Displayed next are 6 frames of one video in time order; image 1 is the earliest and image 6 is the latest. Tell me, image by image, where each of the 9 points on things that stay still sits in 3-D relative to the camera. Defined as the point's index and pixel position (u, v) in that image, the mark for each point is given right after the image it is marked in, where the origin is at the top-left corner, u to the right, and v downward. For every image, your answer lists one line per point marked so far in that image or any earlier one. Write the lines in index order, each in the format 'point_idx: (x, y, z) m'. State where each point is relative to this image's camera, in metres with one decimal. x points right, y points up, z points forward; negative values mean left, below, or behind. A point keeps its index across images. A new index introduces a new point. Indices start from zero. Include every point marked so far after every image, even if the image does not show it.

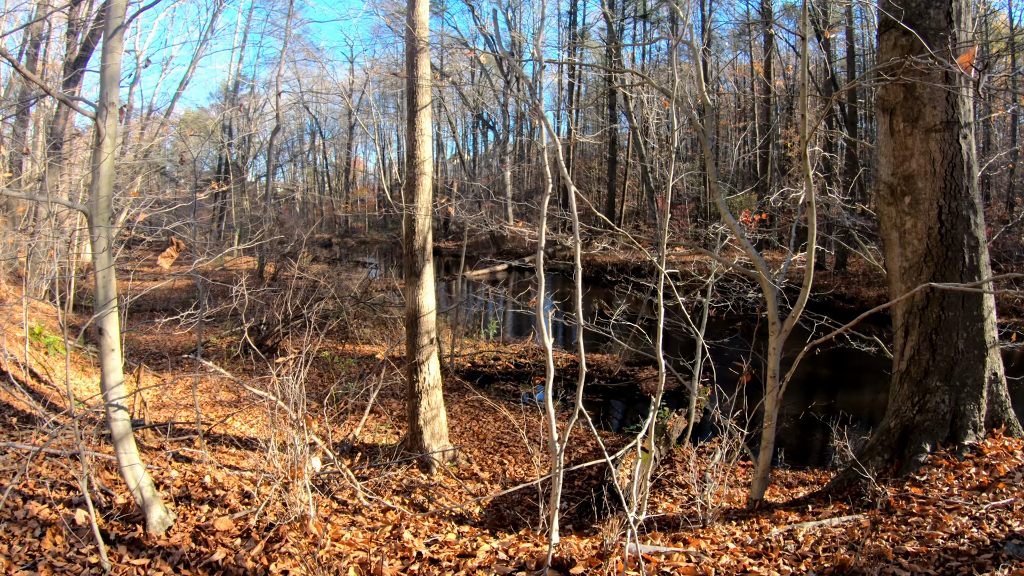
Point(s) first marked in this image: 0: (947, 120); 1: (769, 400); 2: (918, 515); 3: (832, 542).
0: (+3.8, +1.5, +5.1) m
1: (+2.0, -0.9, +4.6) m
2: (+3.2, -1.8, +4.6) m
3: (+2.4, -1.9, +4.4) m
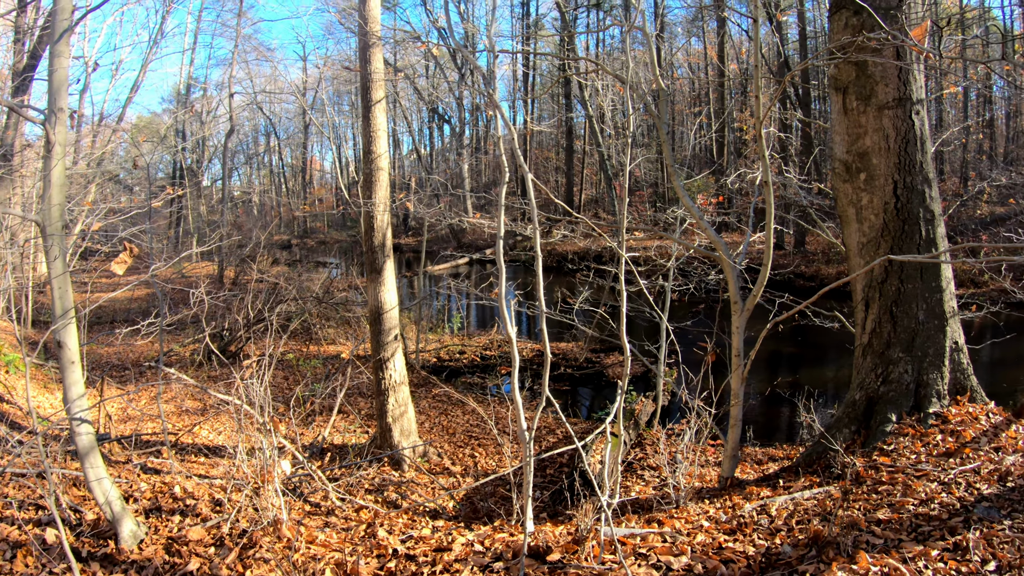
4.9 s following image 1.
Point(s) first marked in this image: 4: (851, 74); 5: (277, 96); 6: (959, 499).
0: (+3.4, +1.7, +5.2) m
1: (+1.7, -0.7, +4.7) m
2: (+3.0, -1.6, +4.7) m
3: (+2.2, -1.7, +4.4) m
4: (+3.1, +2.0, +5.3) m
5: (-5.5, +4.3, +13.0) m
6: (+3.4, -1.6, +4.4) m
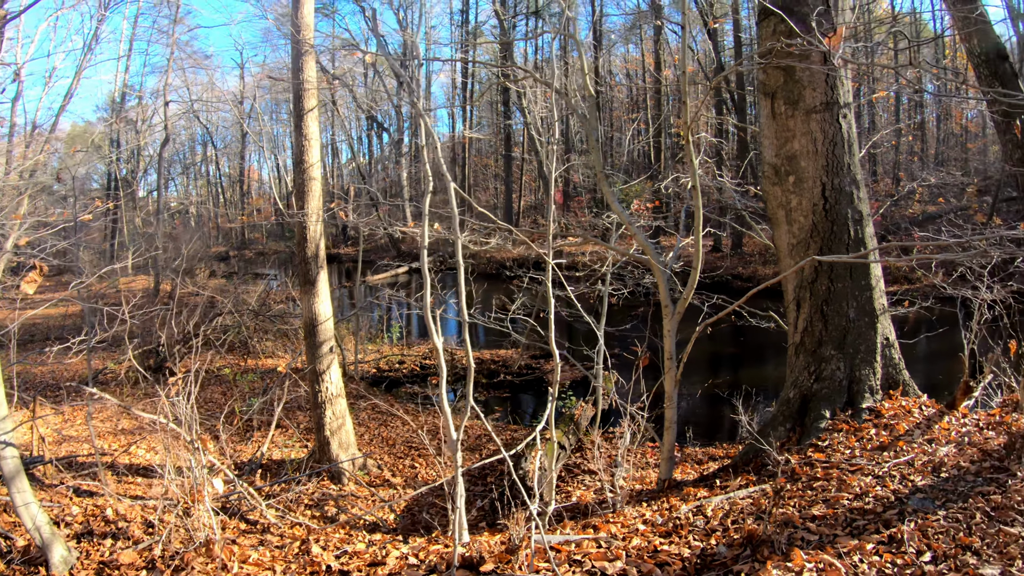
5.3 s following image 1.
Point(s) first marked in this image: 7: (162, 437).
0: (+2.8, +1.7, +5.4) m
1: (+1.2, -0.7, +4.7) m
2: (+2.5, -1.6, +4.8) m
3: (+1.7, -1.8, +4.5) m
4: (+2.5, +2.0, +5.4) m
5: (-6.4, +4.1, +12.8) m
6: (+2.9, -1.6, +4.5) m
7: (-2.6, -1.1, +4.3) m
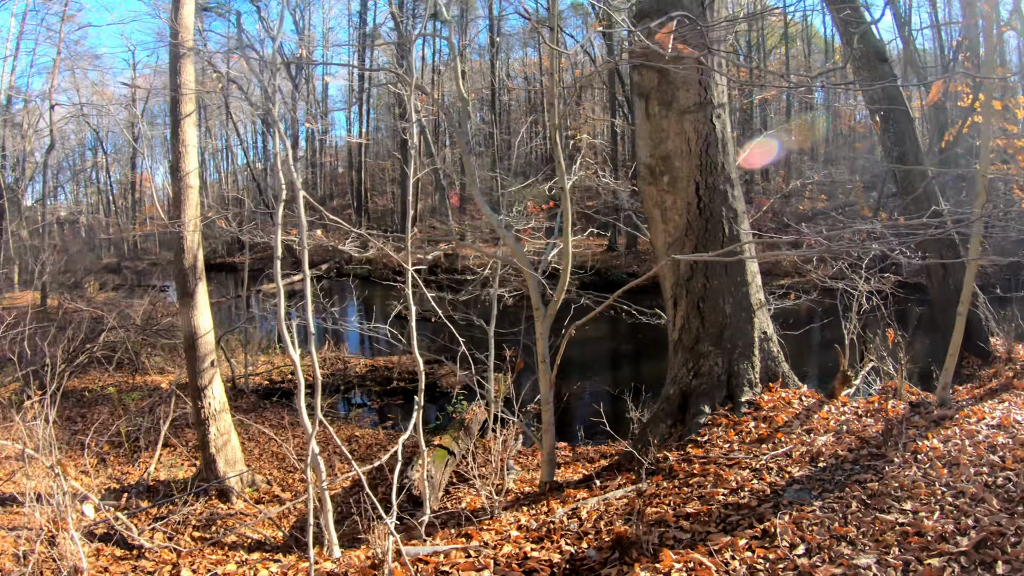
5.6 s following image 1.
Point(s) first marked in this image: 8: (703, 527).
0: (+1.8, +1.7, +5.4) m
1: (+0.3, -0.8, +4.7) m
2: (+1.6, -1.6, +4.8) m
3: (+0.8, -1.8, +4.5) m
4: (+1.4, +2.0, +5.4) m
5: (-7.8, +3.7, +12.7) m
6: (+2.0, -1.6, +4.6) m
7: (-3.6, -1.3, +4.2) m
8: (+1.4, -1.7, +4.2) m
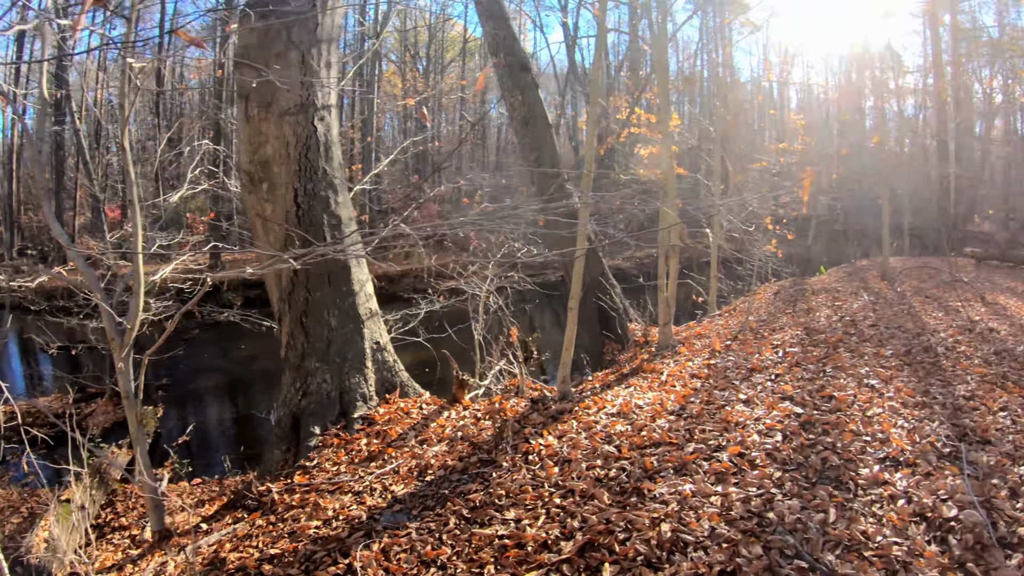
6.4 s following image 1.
0: (-1.9, +1.6, +5.0) m
1: (-3.0, -1.1, +4.4) m
2: (-1.6, -1.7, +4.5) m
3: (-2.3, -2.0, +4.2) m
4: (-2.3, +1.8, +5.0) m
5: (-11.5, +2.3, +12.3) m
6: (-1.2, -1.7, +4.2) m
7: (-6.7, -2.2, +3.9) m
8: (-1.8, -1.9, +3.8) m
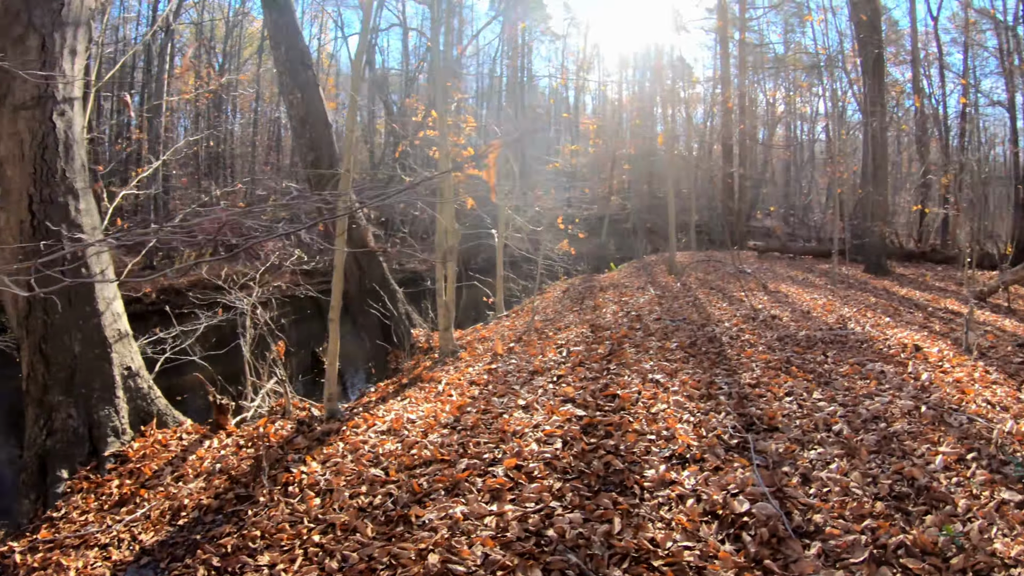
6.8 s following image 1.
0: (-3.8, +1.3, +4.5) m
1: (-4.6, -1.5, +3.7) m
2: (-3.2, -2.0, +3.8) m
3: (-3.9, -2.3, +3.5) m
4: (-4.2, +1.4, +4.5) m
5: (-13.9, +0.7, +11.2) m
6: (-2.8, -1.9, +3.6) m
7: (-8.2, -2.8, +2.9) m
8: (-3.3, -2.1, +3.2) m
